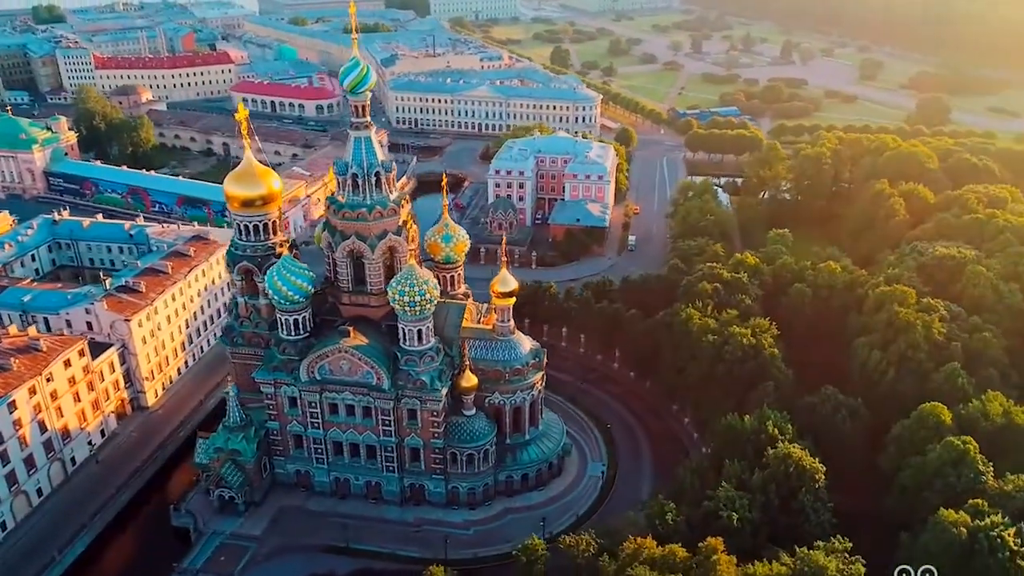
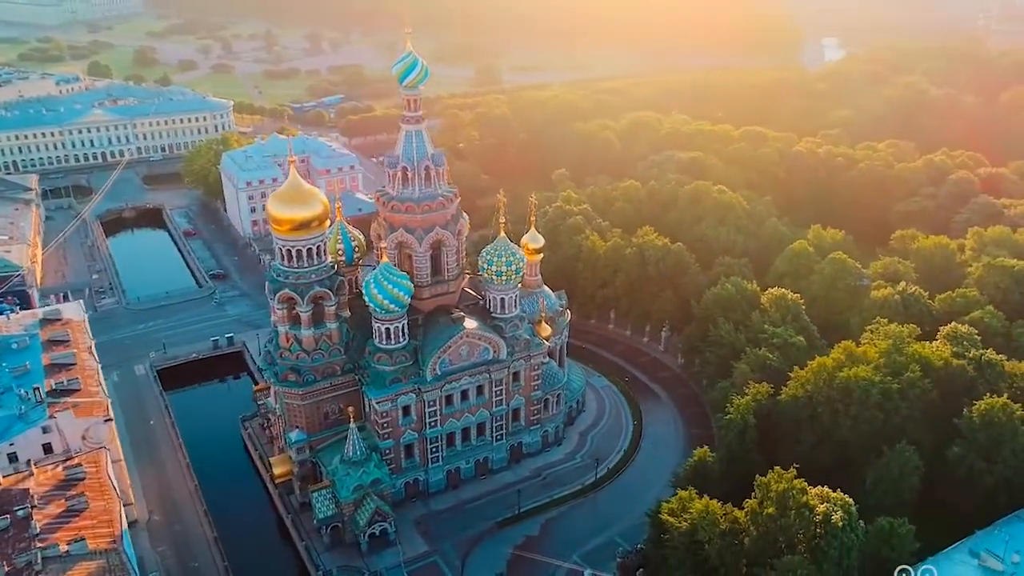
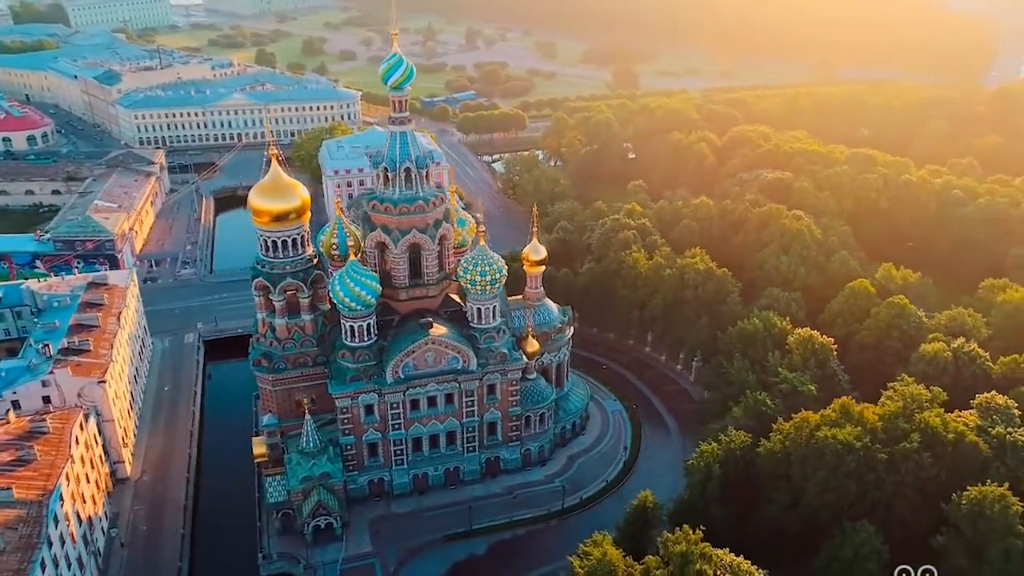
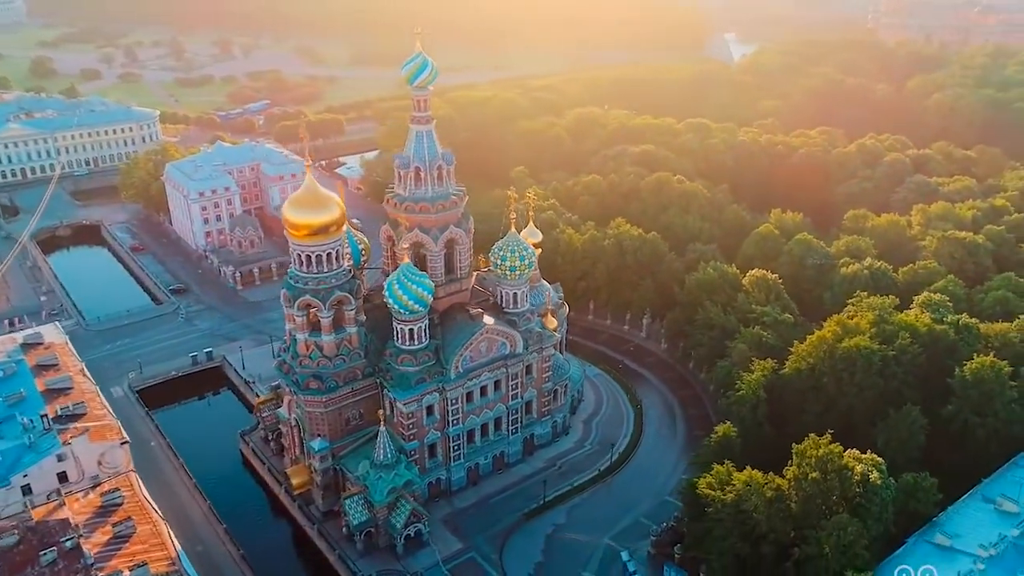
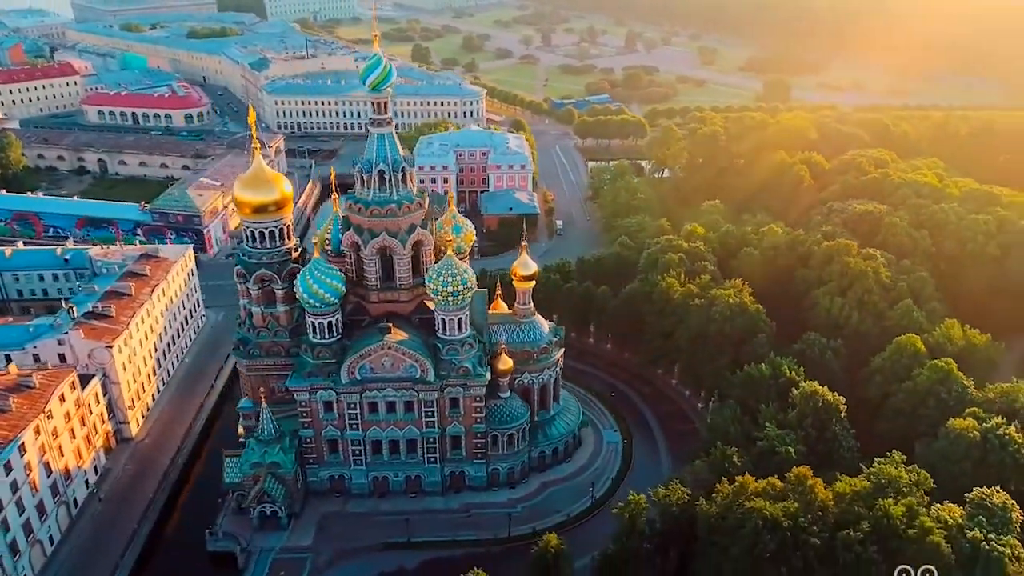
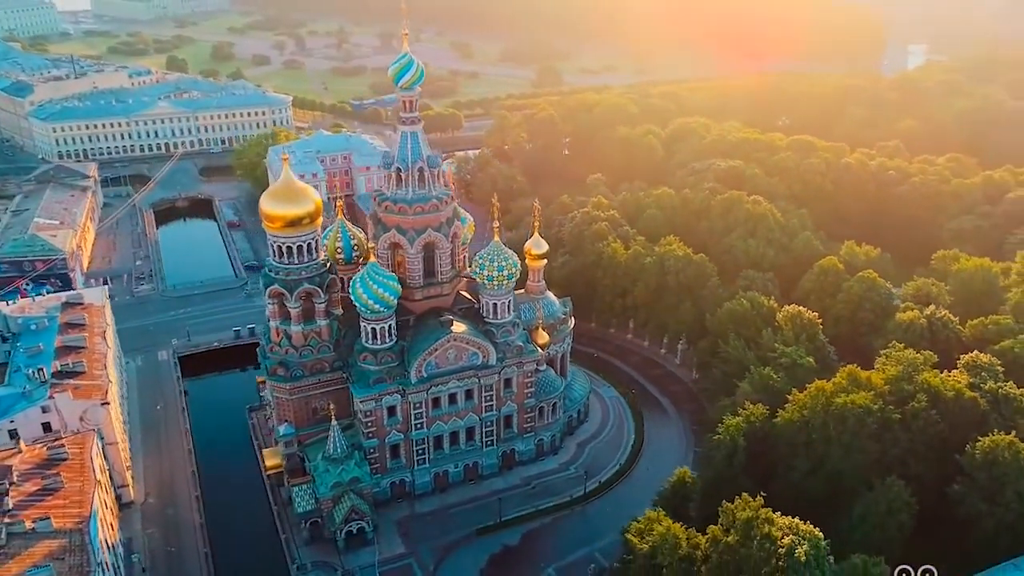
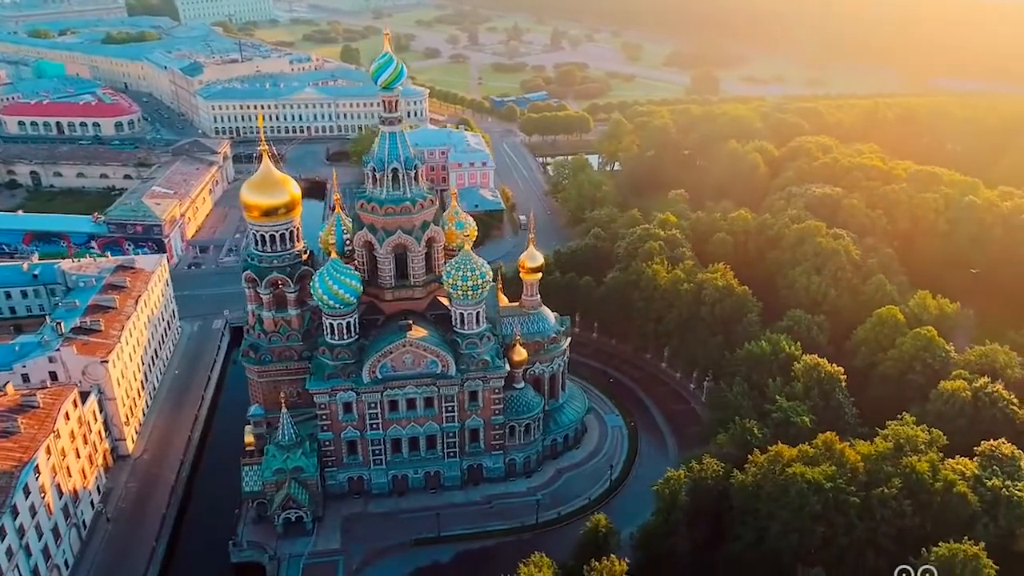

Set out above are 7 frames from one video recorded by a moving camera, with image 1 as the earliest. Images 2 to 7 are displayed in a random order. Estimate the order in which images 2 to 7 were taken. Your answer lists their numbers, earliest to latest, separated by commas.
5, 7, 3, 6, 2, 4
